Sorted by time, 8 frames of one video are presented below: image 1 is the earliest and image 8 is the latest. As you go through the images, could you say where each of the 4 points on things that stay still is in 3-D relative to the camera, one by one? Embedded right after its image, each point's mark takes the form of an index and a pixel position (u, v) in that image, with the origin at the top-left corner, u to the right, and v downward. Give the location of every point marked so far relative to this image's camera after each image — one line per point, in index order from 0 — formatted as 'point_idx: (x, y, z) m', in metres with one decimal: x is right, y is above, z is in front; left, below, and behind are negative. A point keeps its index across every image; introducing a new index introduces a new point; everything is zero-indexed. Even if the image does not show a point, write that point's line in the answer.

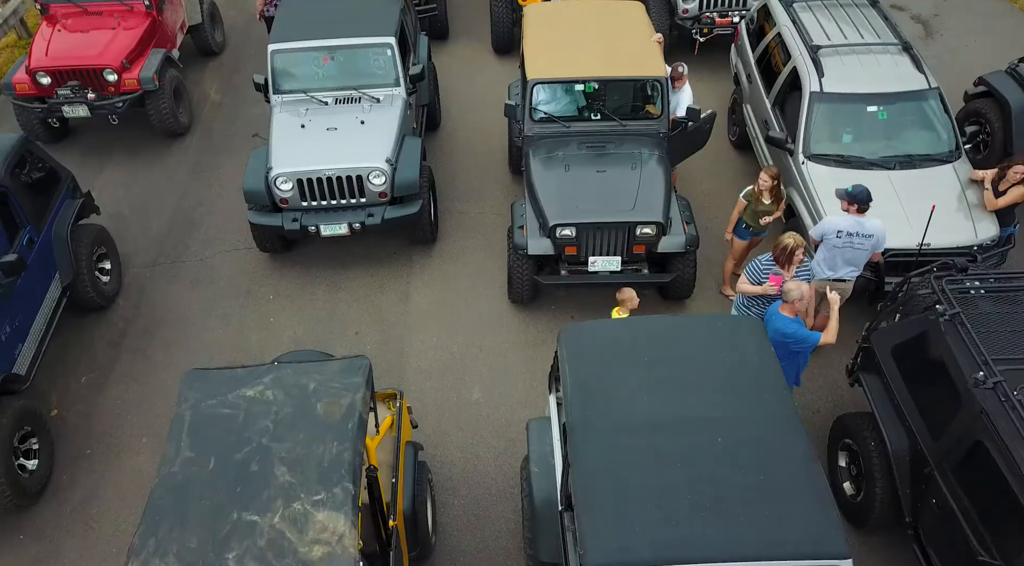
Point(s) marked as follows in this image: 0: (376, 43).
0: (-1.4, +2.5, +8.8) m
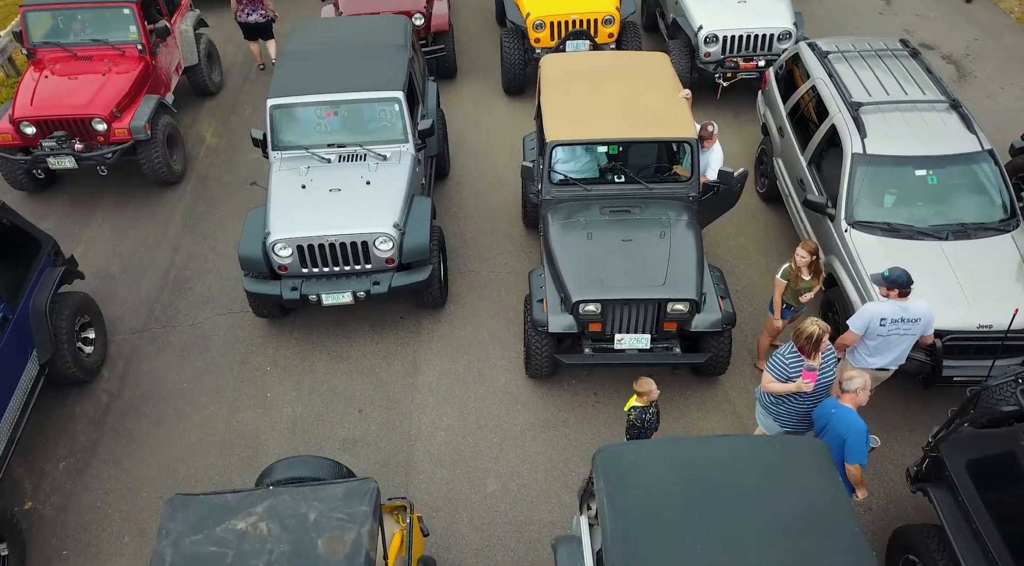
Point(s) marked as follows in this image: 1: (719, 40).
0: (-1.2, +1.8, +8.2) m
1: (+2.6, +3.1, +10.7) m
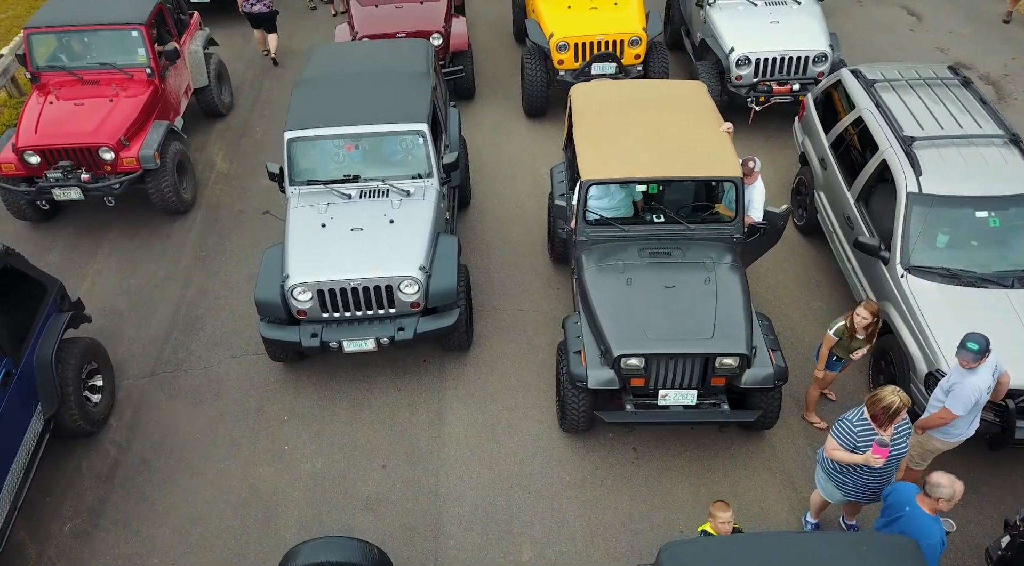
0: (-1.0, +1.4, +7.8) m
1: (+2.9, +2.7, +10.3) m
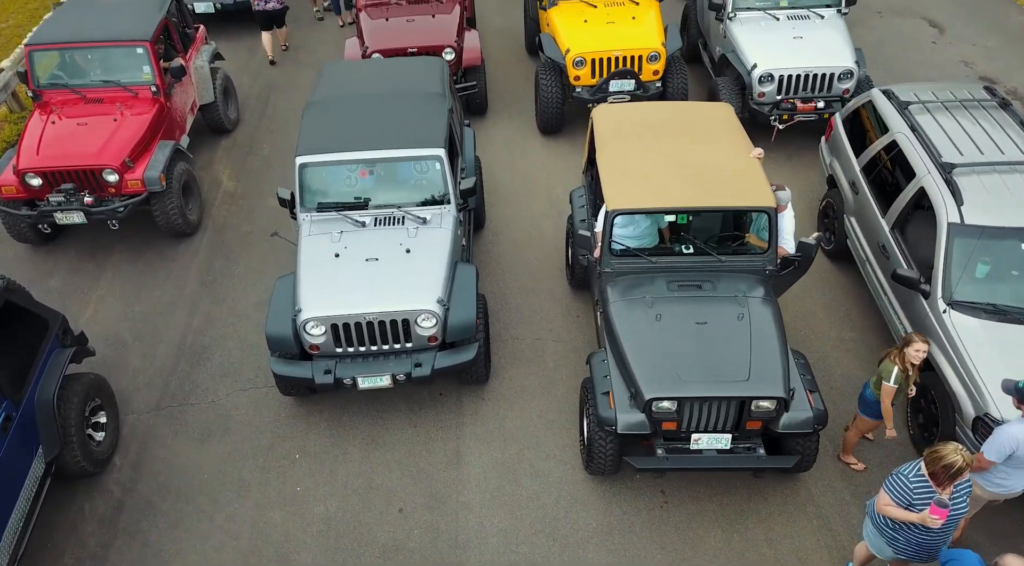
0: (-0.8, +1.1, +7.5) m
1: (+3.1, +2.4, +10.0) m
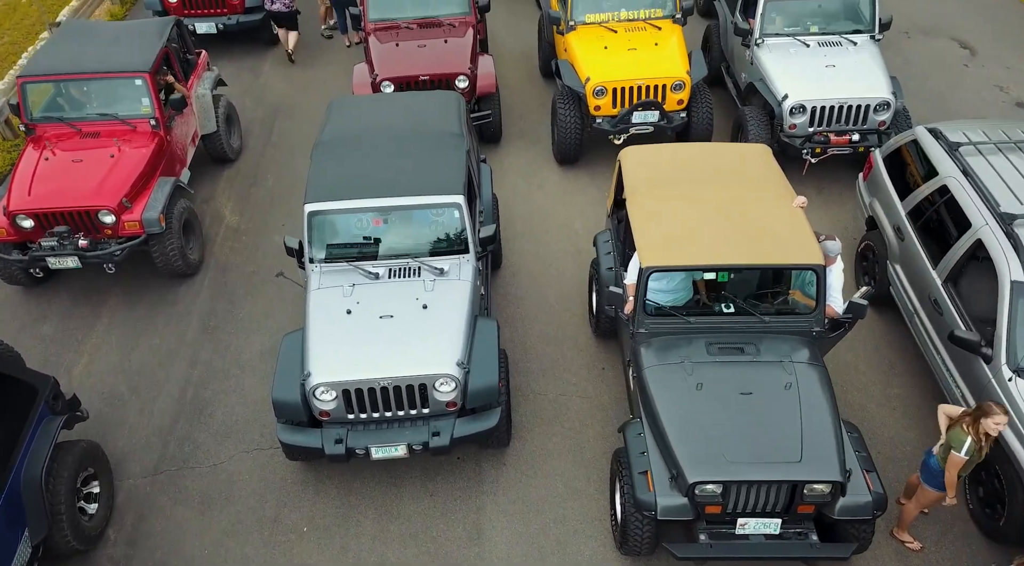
0: (-0.6, +0.7, +7.0) m
1: (+3.3, +1.9, +9.5) m
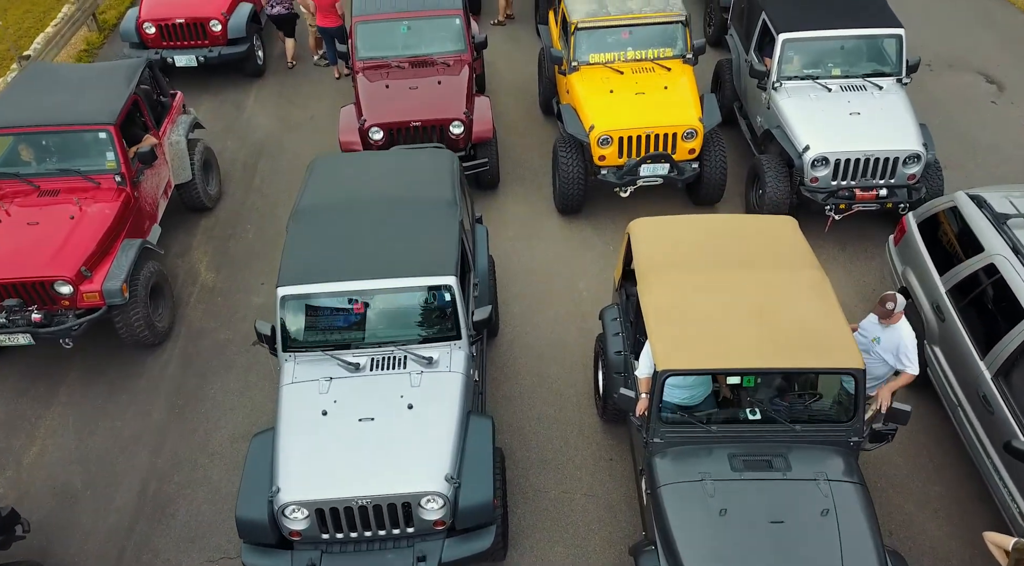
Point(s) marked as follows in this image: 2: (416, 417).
0: (-0.6, 0.0, +6.2) m
1: (+3.3, +1.2, +8.7) m
2: (-0.7, -0.9, +5.9) m
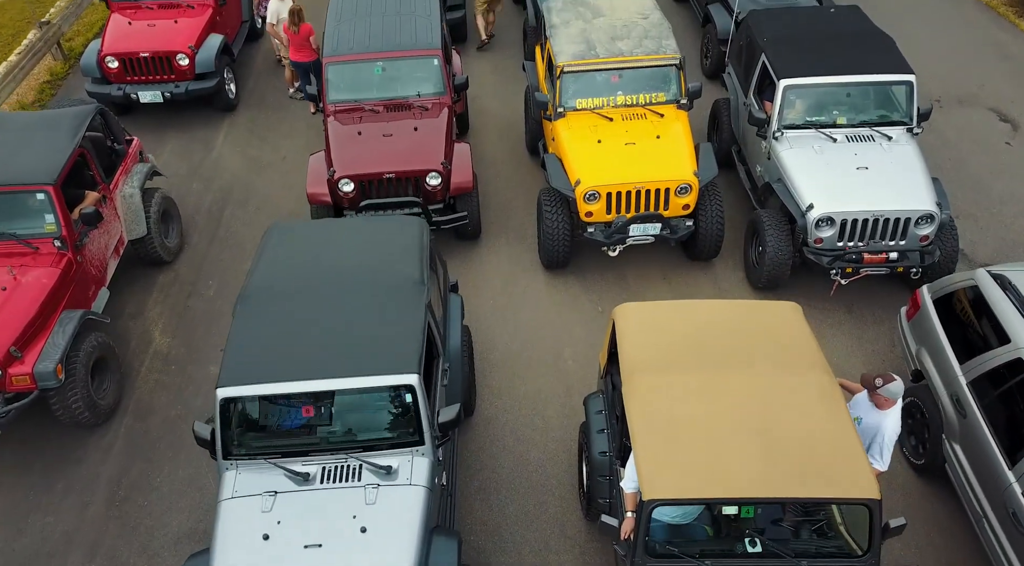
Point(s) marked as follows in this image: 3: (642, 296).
0: (-0.8, -0.7, +5.5) m
1: (+3.1, +0.6, +8.0) m
2: (-0.9, -1.6, +5.2) m
3: (+1.4, -0.1, +9.0) m
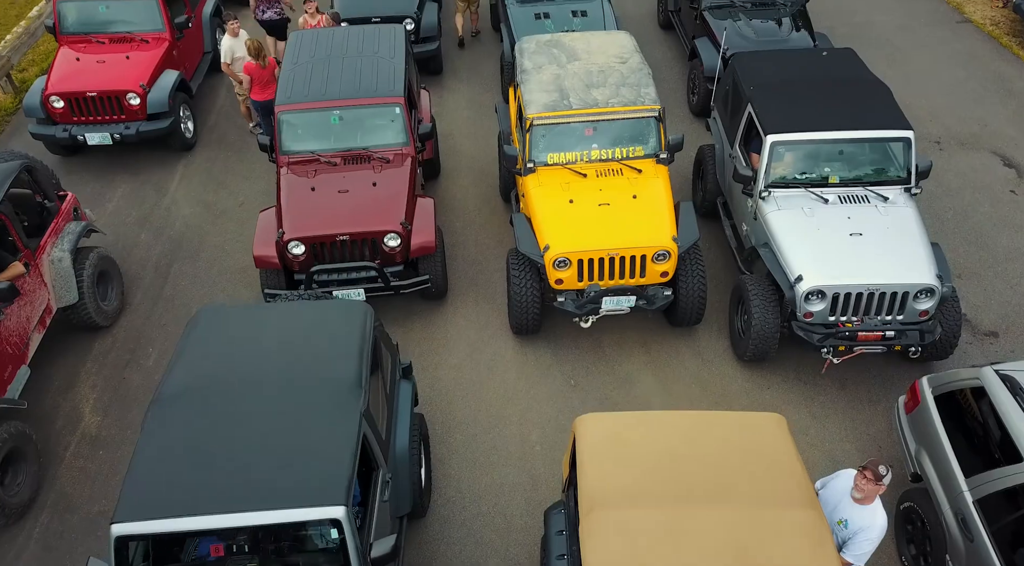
0: (-1.1, -1.3, +4.8) m
1: (+2.7, -0.1, +7.3) m
2: (-1.2, -2.3, +4.5) m
3: (+1.0, -0.8, +8.3) m
